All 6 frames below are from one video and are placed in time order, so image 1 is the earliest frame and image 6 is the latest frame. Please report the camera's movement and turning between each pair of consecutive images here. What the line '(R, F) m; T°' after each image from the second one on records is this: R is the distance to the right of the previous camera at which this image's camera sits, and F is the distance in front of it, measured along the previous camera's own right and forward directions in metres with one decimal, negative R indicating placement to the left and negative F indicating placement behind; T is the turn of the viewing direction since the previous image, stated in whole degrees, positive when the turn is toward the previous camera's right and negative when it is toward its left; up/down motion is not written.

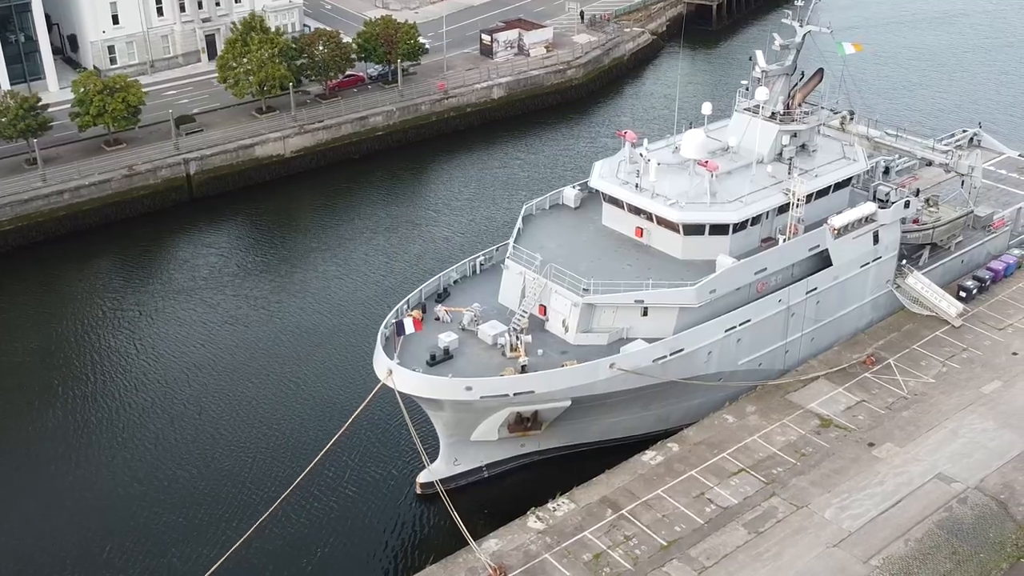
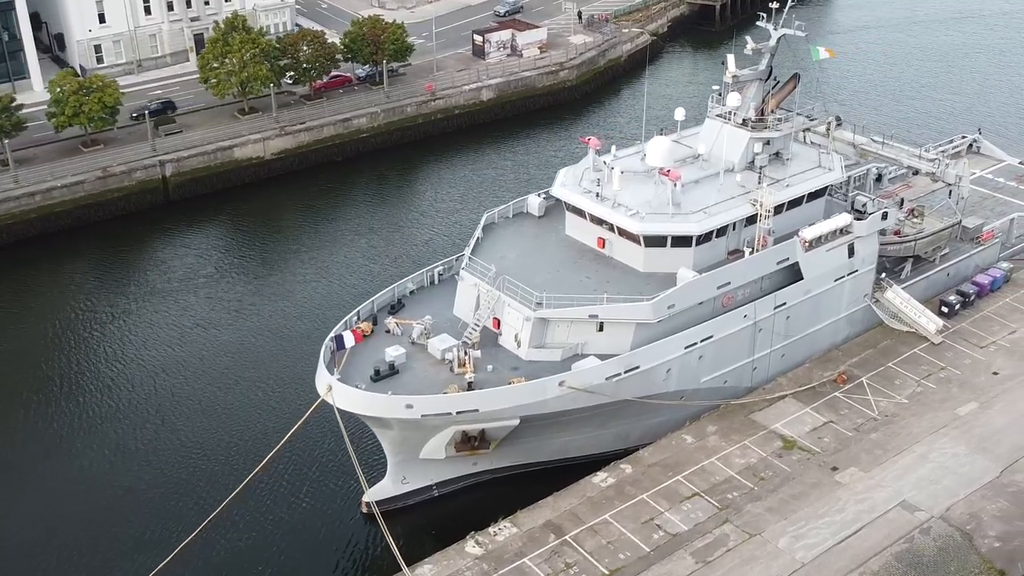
(+1.7, +1.0) m; -1°
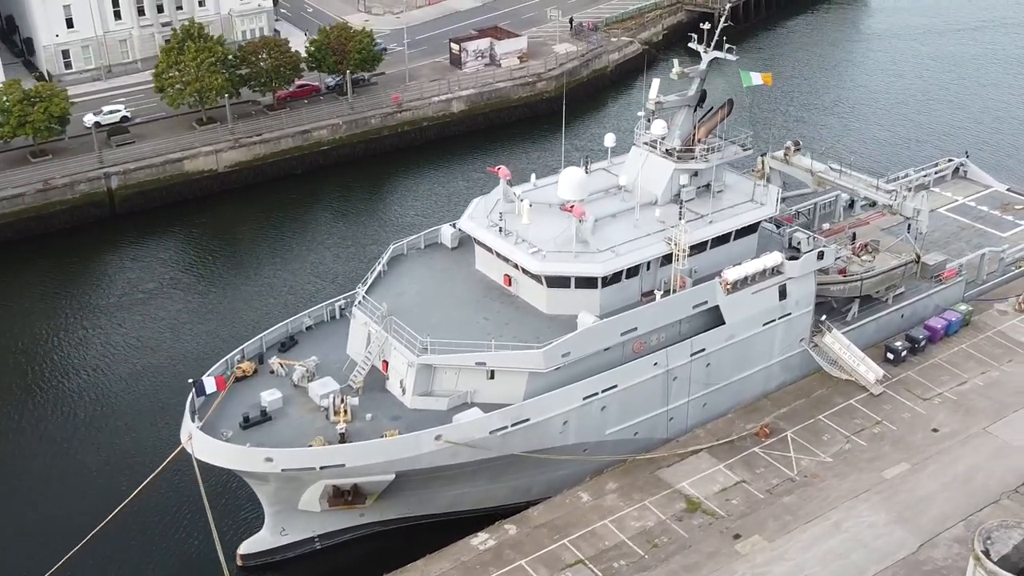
(+3.3, +1.8) m; -3°
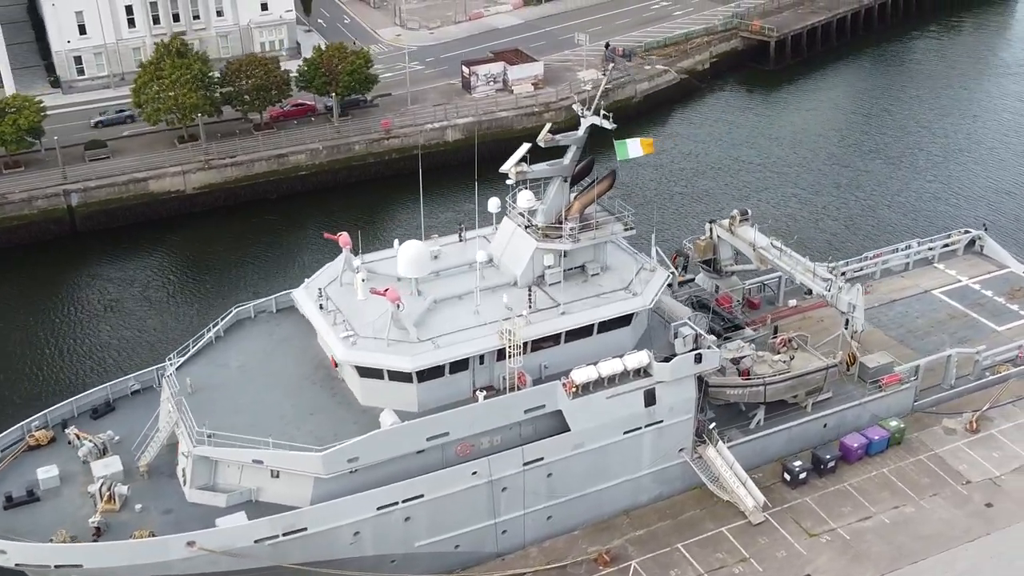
(+6.4, +3.1) m; -8°
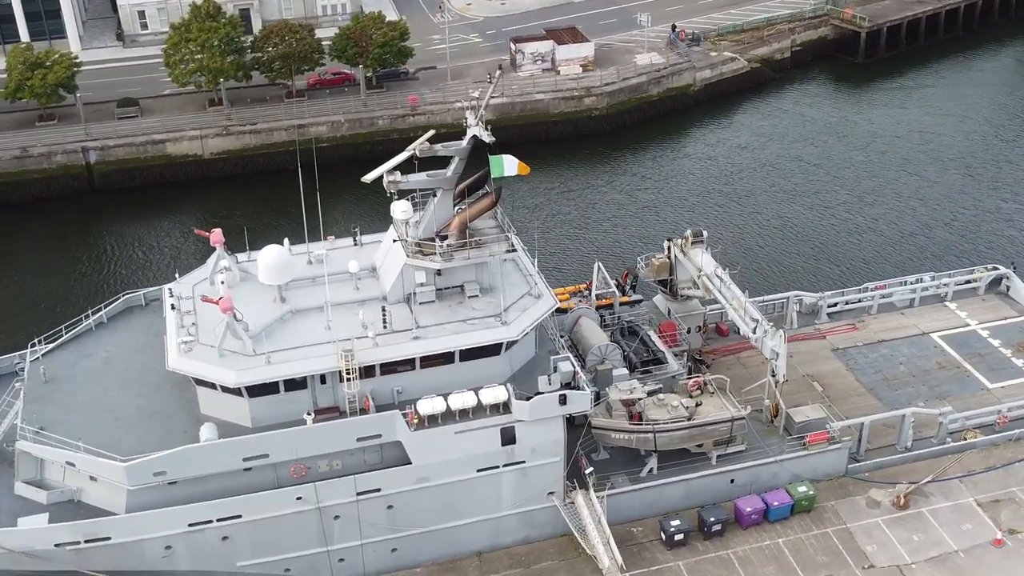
(+5.7, +2.0) m; -9°
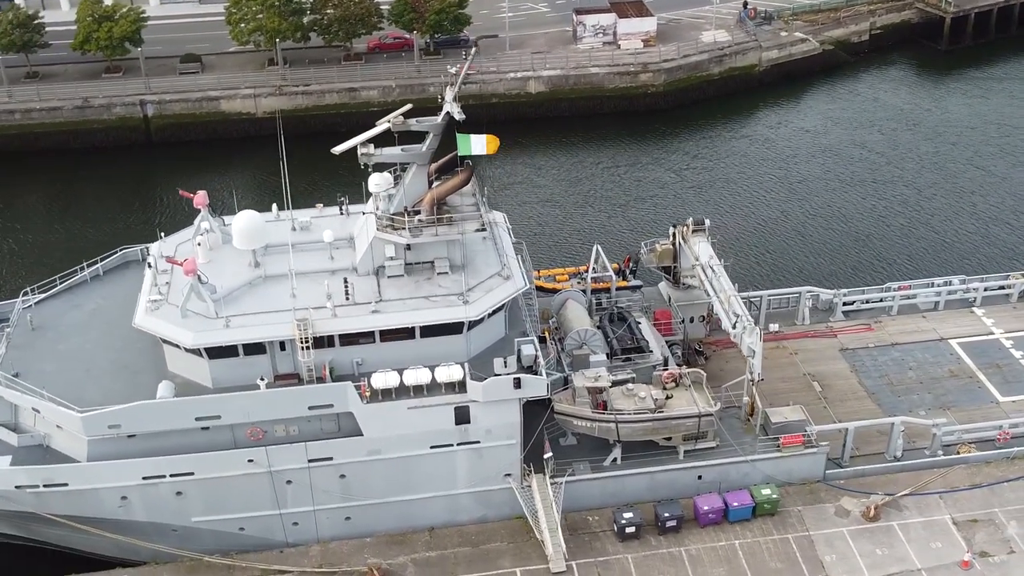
(+2.8, +0.3) m; -6°
